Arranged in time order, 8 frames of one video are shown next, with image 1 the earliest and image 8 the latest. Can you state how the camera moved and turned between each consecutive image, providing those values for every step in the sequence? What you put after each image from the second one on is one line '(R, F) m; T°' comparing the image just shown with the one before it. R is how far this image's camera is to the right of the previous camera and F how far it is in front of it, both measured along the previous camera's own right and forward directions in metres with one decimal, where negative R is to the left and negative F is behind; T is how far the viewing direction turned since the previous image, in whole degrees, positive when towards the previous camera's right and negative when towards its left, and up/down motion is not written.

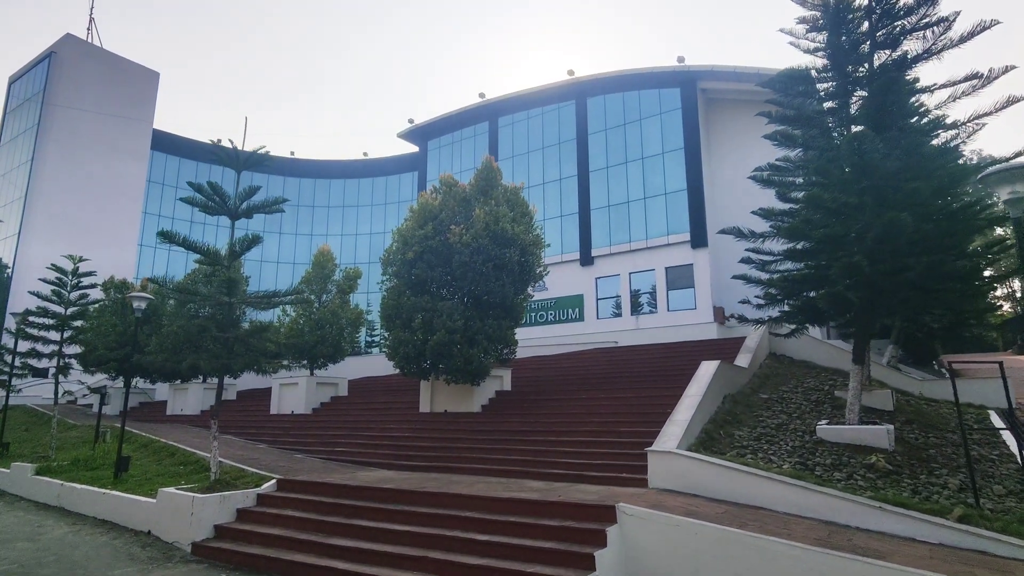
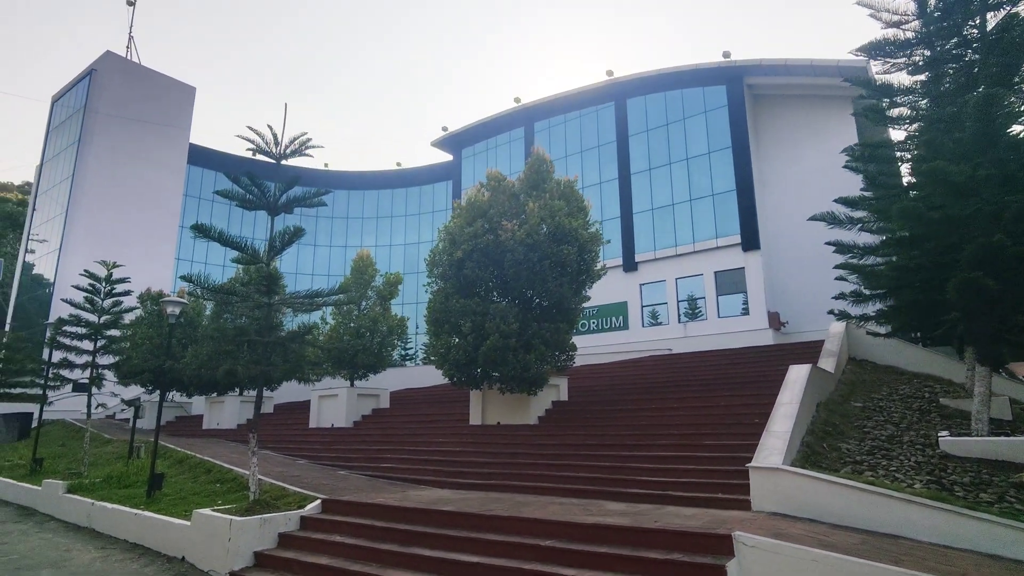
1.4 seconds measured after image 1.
(-0.6, +1.0) m; -3°
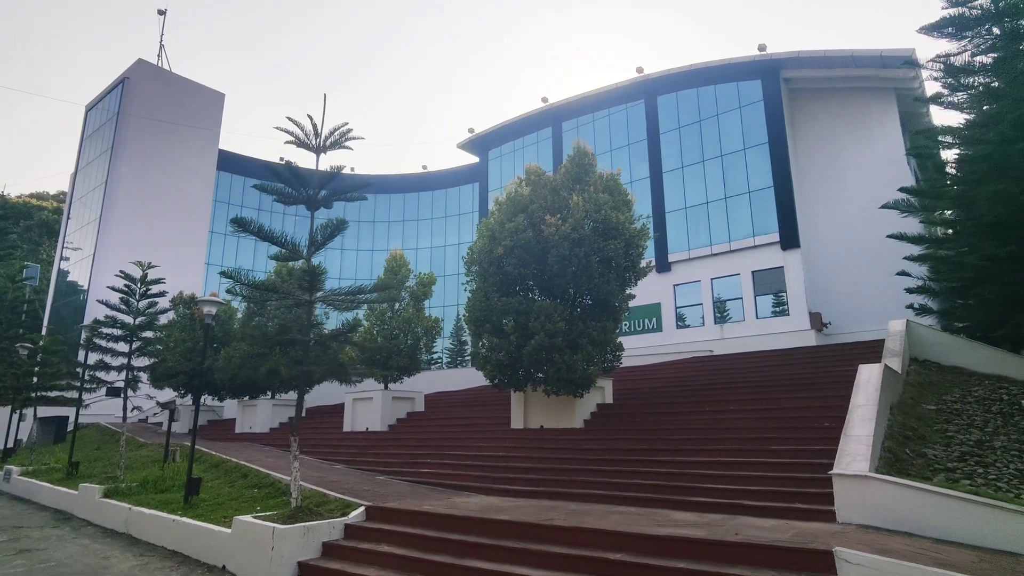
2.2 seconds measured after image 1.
(-0.4, +0.5) m; -2°
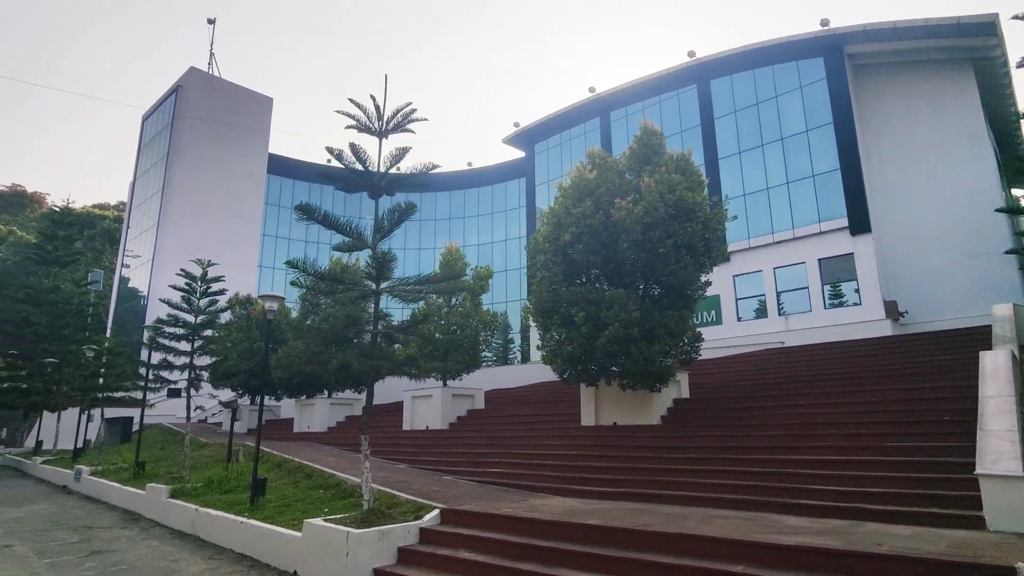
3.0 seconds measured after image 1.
(-0.5, +0.6) m; -4°
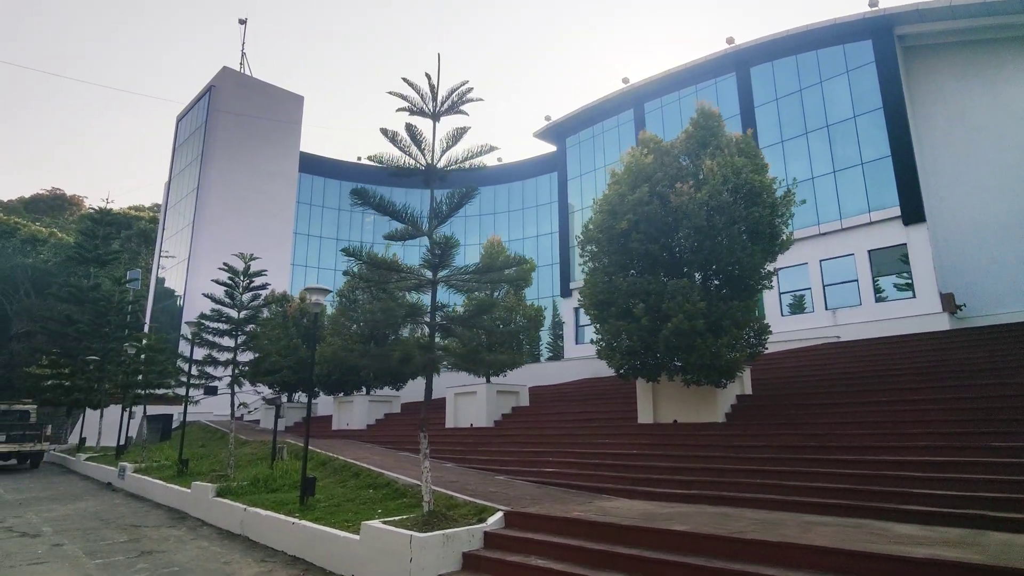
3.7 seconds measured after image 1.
(-0.5, +0.5) m; -2°
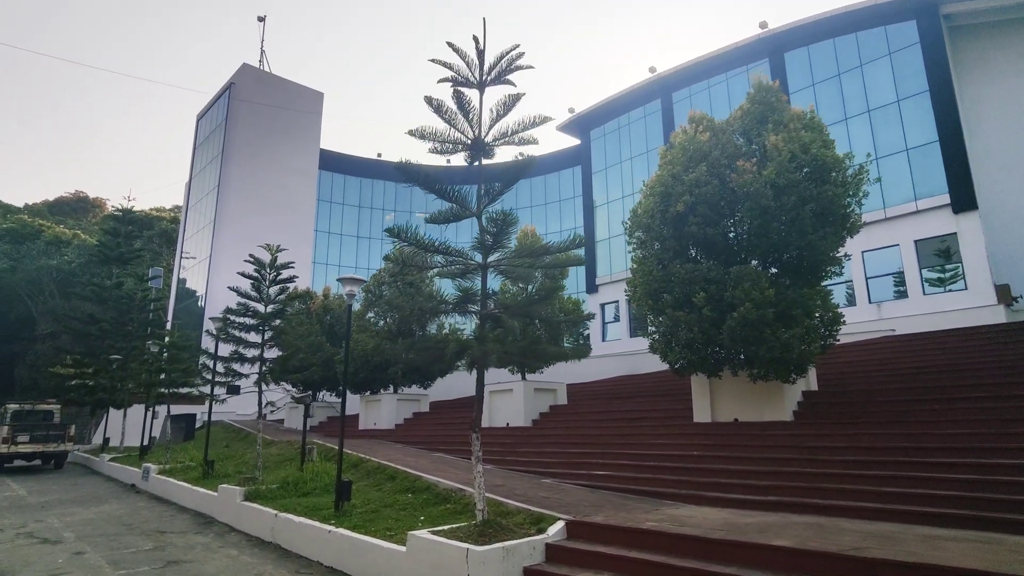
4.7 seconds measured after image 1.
(-0.5, +0.7) m; -2°
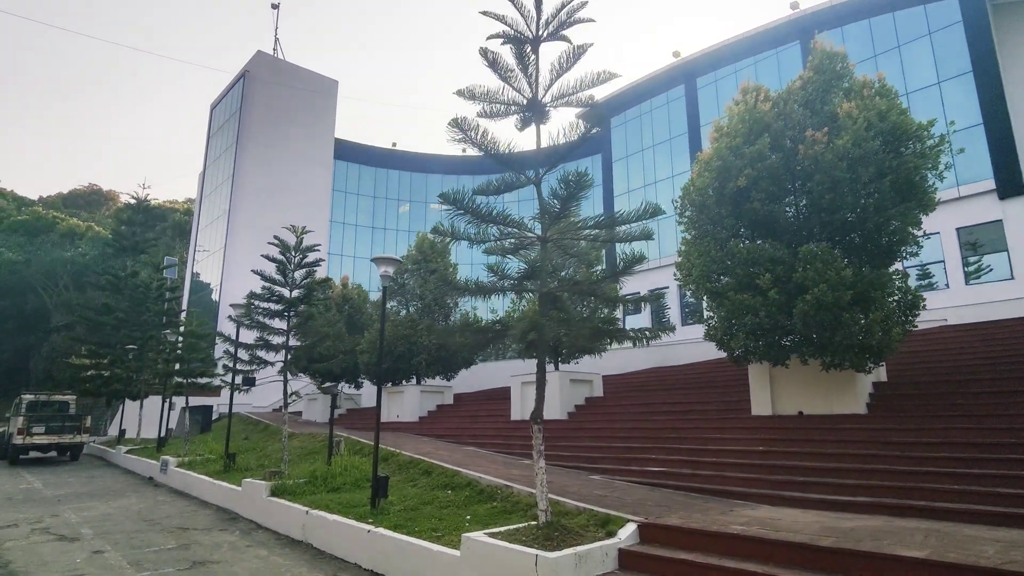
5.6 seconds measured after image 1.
(-0.5, +0.7) m; -1°
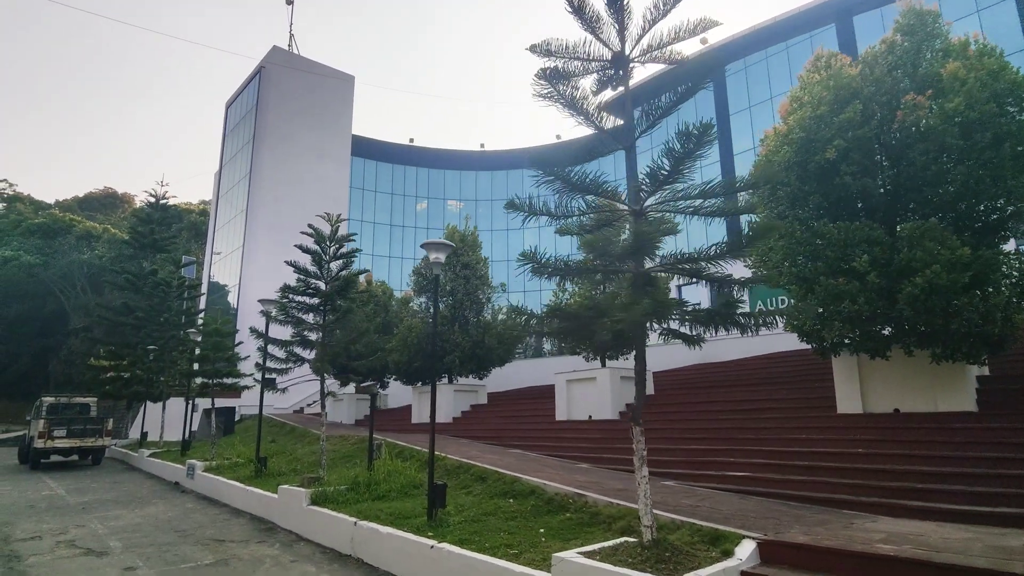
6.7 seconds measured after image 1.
(-0.7, +0.8) m; -1°
